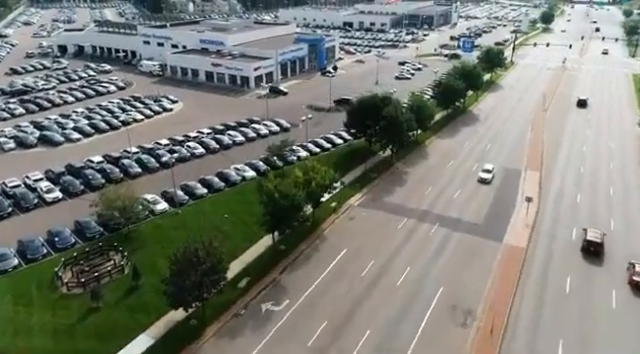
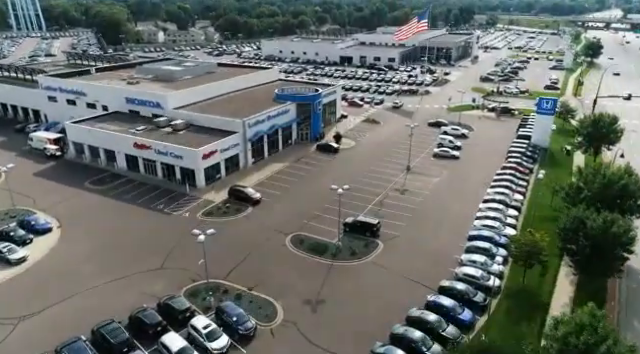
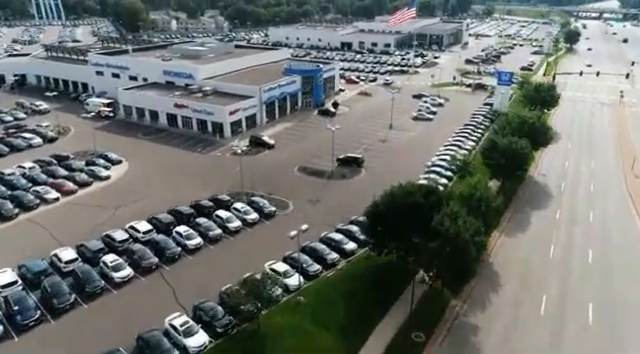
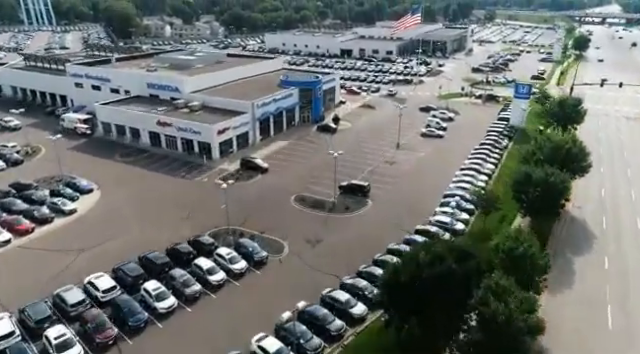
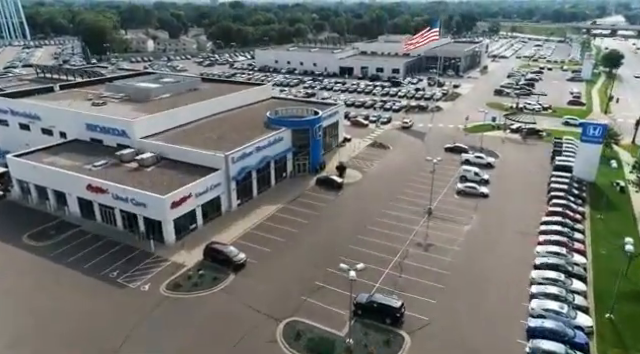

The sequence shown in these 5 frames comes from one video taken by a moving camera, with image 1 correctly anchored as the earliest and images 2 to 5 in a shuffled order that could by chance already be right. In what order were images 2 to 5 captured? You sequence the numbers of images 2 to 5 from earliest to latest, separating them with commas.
3, 4, 2, 5
